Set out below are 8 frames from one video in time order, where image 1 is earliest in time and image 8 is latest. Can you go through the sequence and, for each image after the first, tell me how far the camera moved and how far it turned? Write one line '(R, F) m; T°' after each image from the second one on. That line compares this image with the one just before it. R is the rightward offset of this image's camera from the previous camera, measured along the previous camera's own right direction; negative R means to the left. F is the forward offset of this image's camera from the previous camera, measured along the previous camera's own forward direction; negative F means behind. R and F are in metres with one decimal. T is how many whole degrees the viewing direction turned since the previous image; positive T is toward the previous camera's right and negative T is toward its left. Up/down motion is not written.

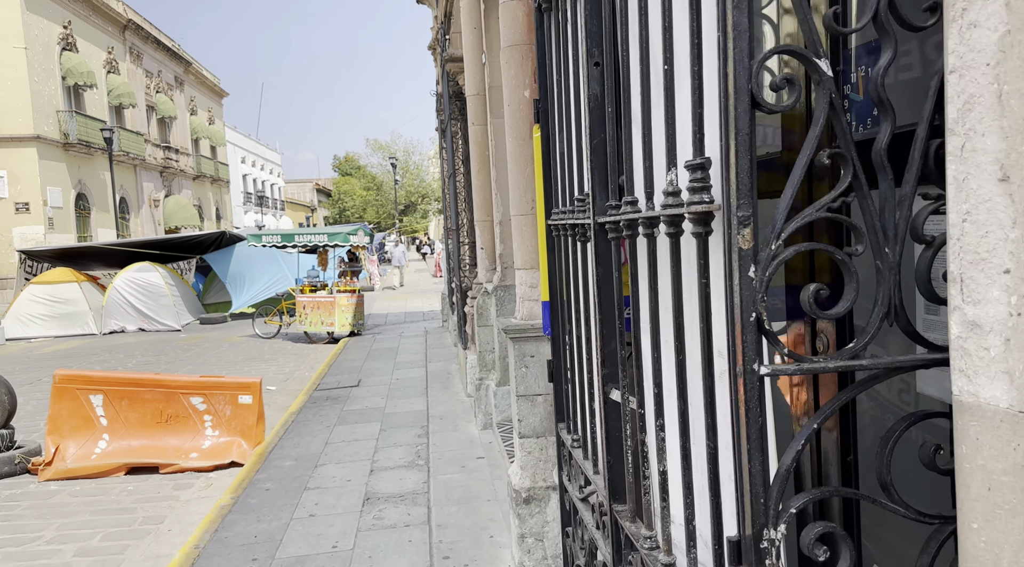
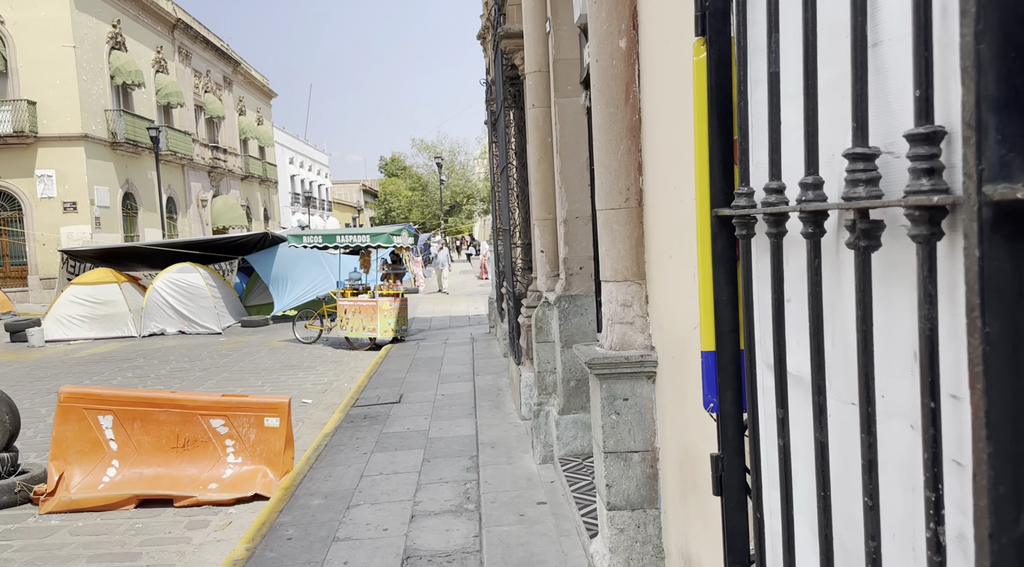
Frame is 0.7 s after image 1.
(-0.2, +1.0) m; -3°
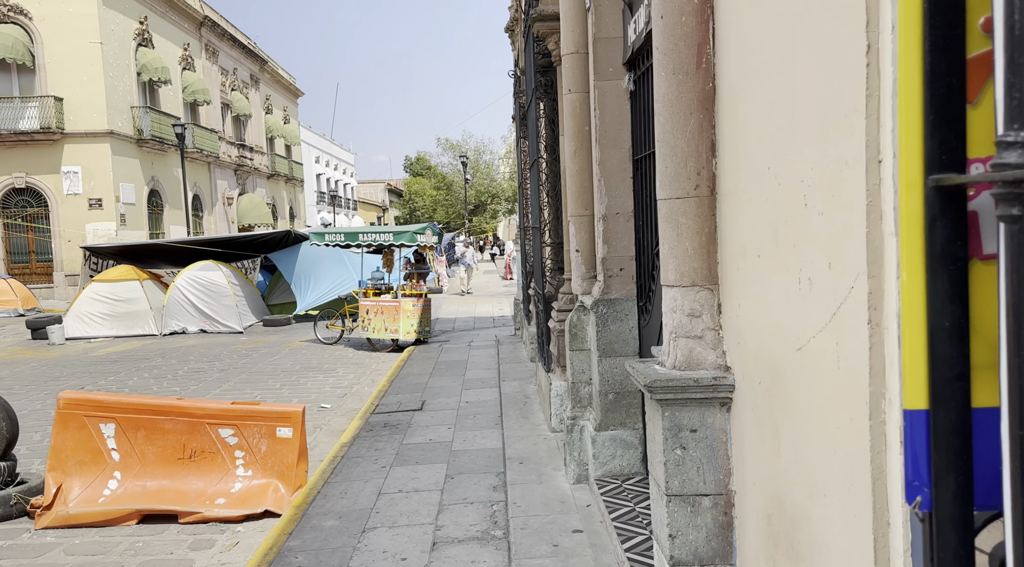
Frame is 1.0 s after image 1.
(-0.1, +0.5) m; -2°
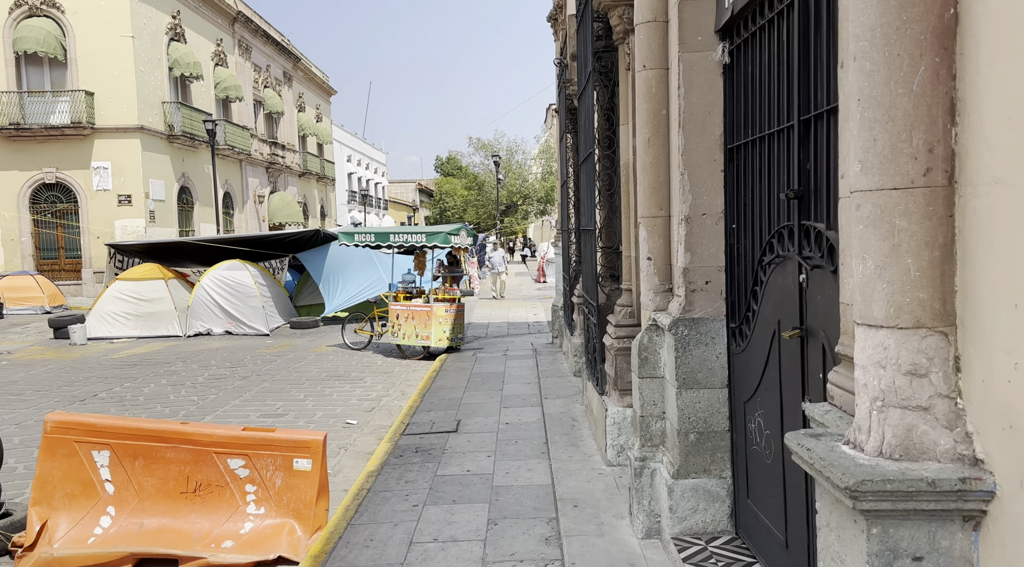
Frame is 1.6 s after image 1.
(-0.2, +0.8) m; -2°
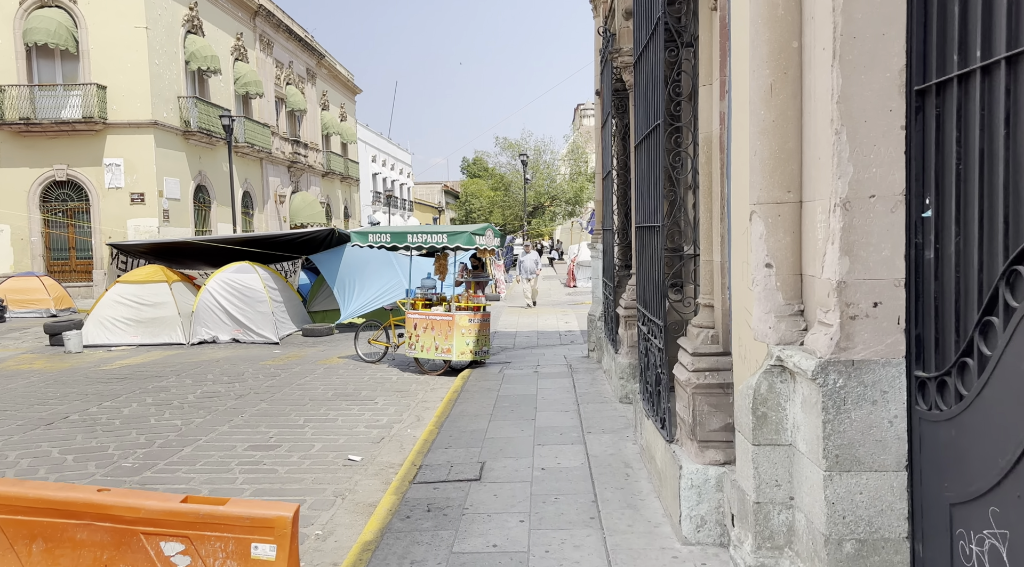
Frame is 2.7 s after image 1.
(-0.1, +1.5) m; -2°
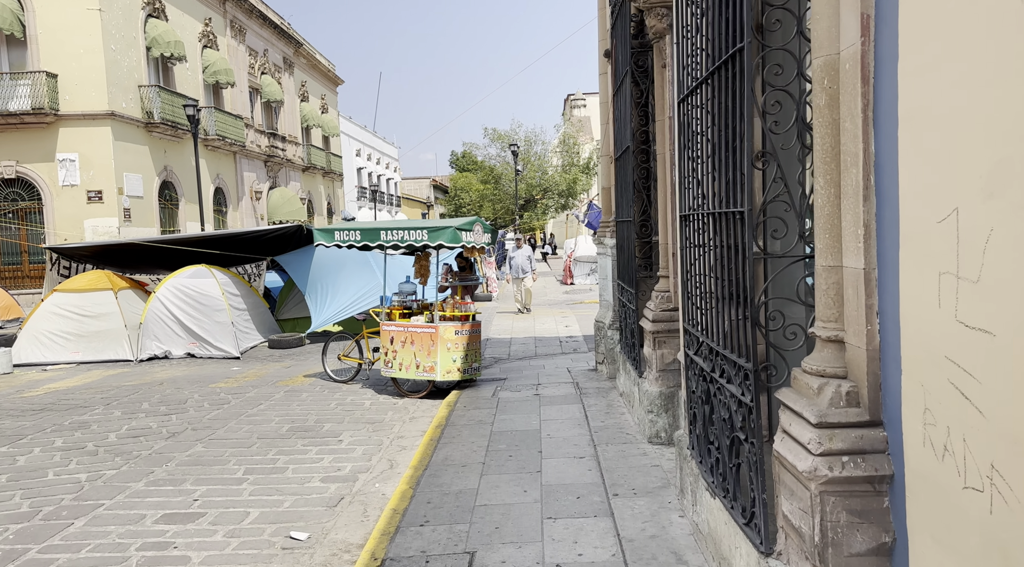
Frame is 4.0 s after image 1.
(0.0, +1.8) m; +1°
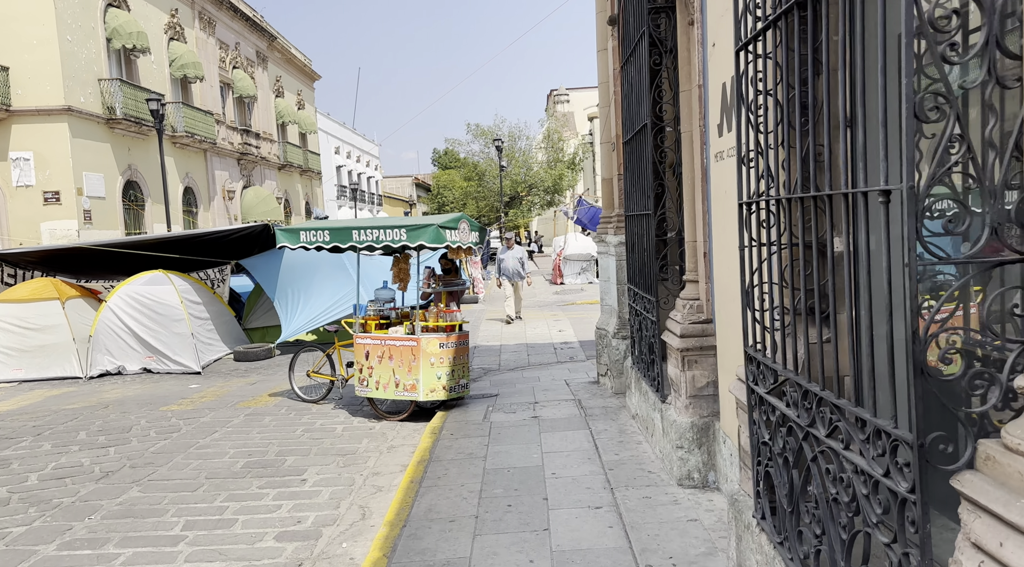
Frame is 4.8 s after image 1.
(-0.1, +1.2) m; +1°
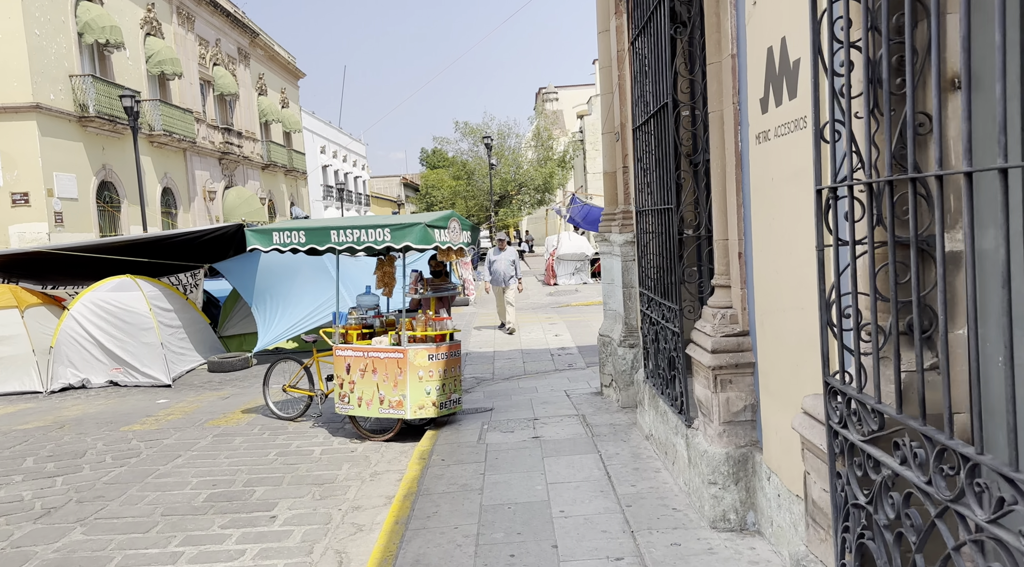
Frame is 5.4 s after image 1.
(-0.1, +0.8) m; +1°
